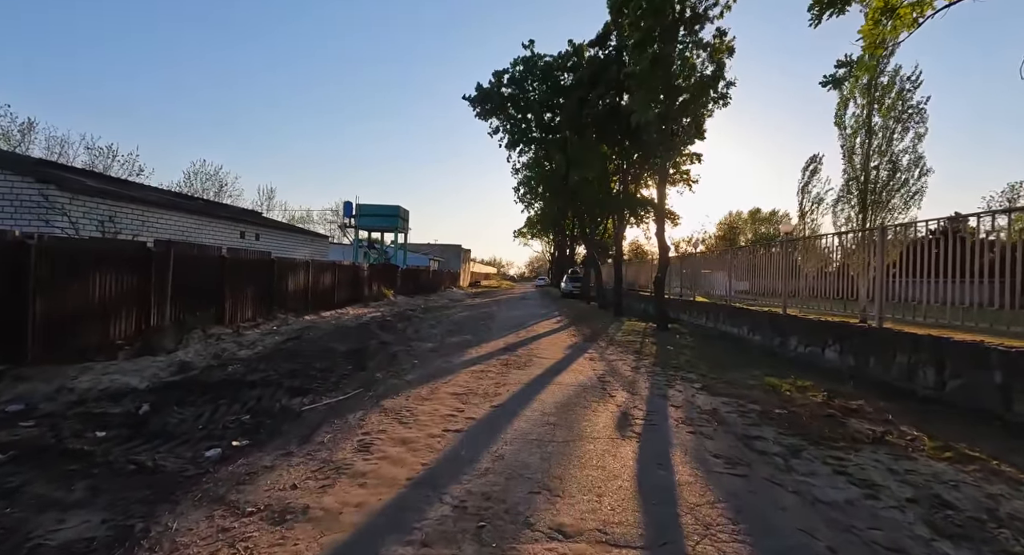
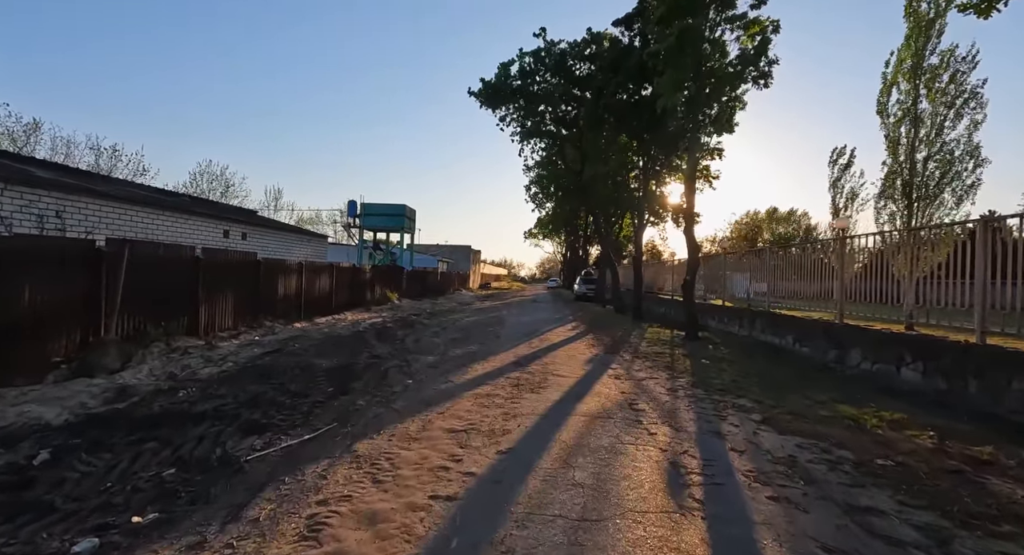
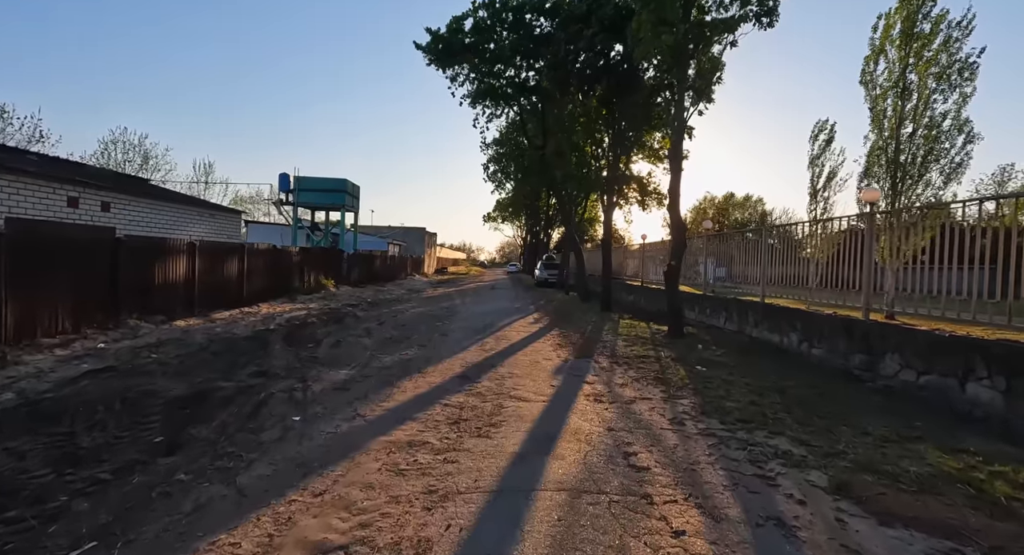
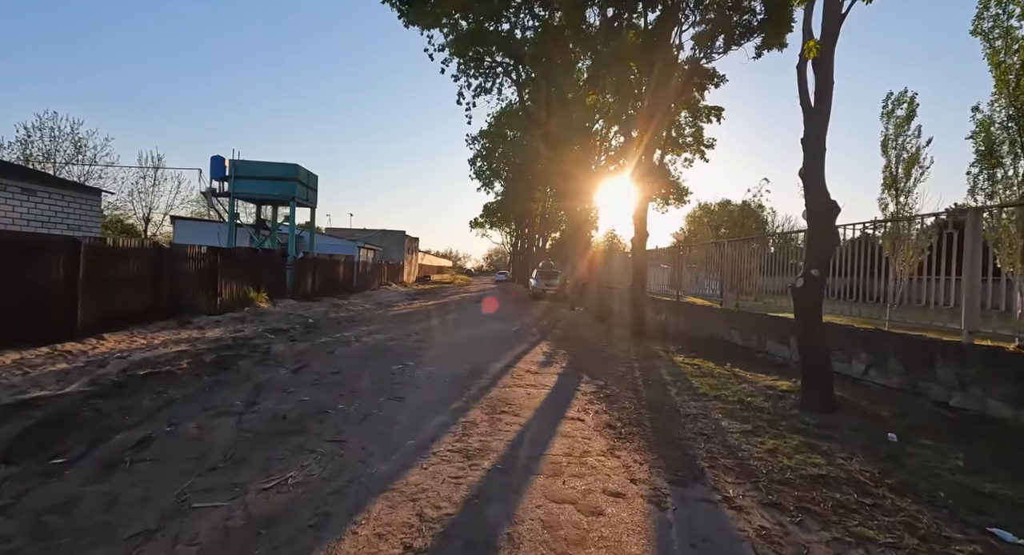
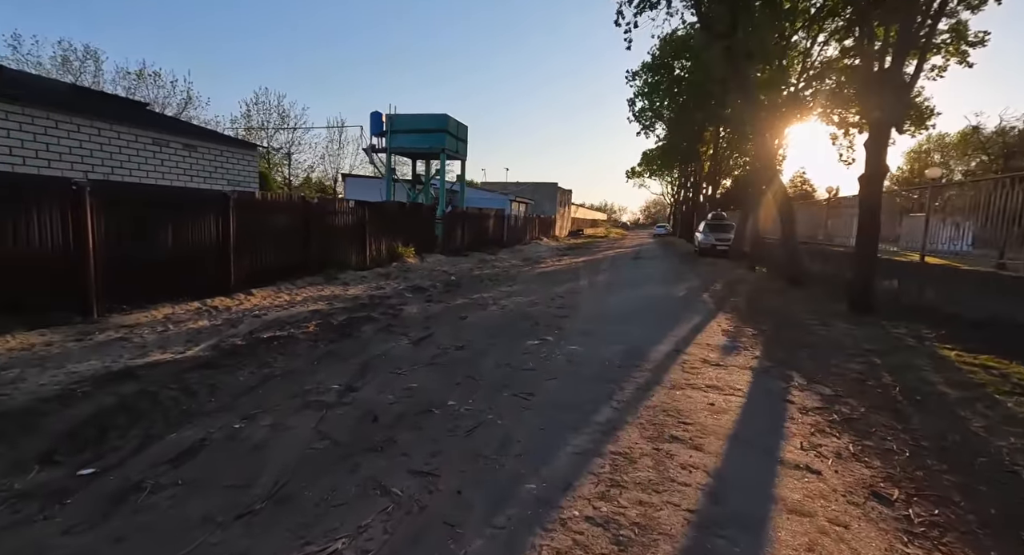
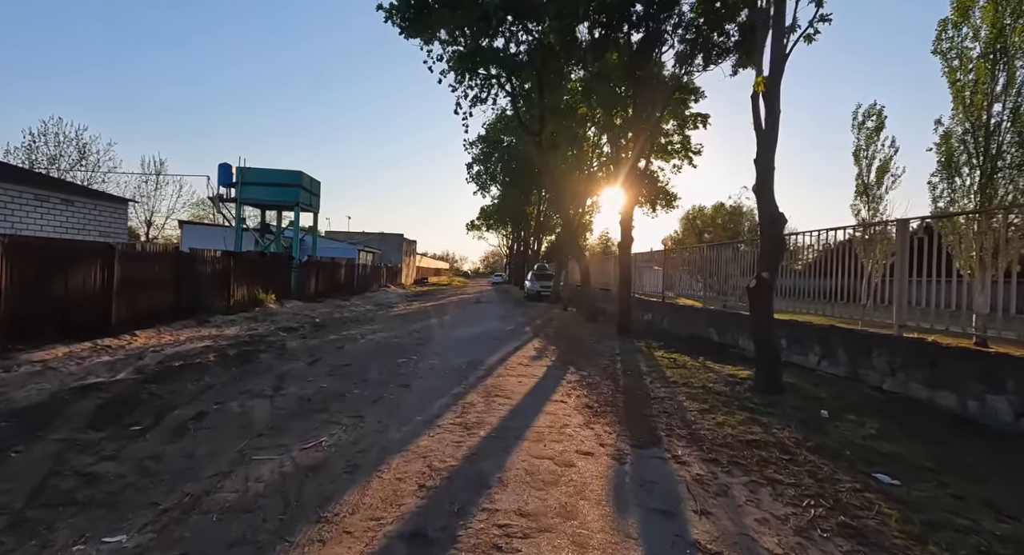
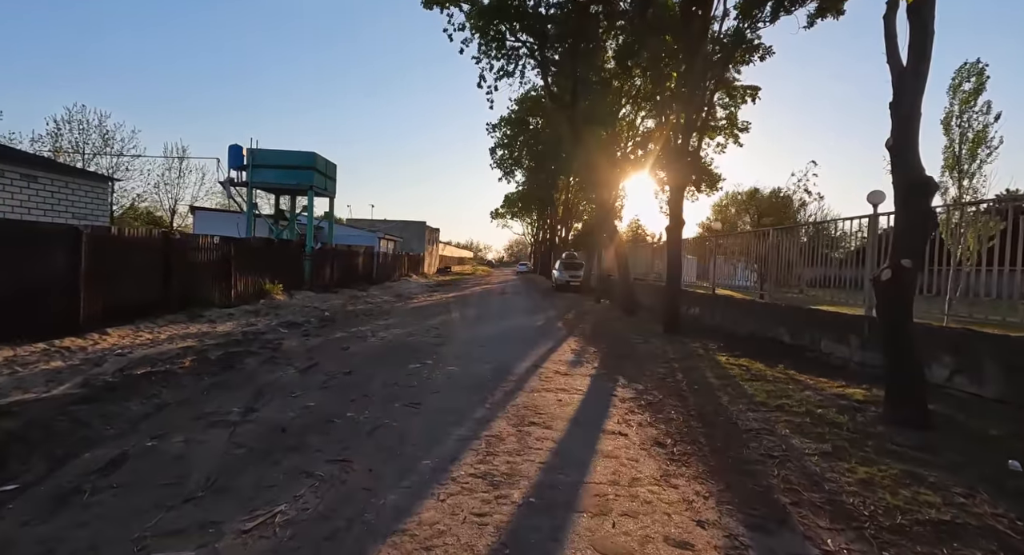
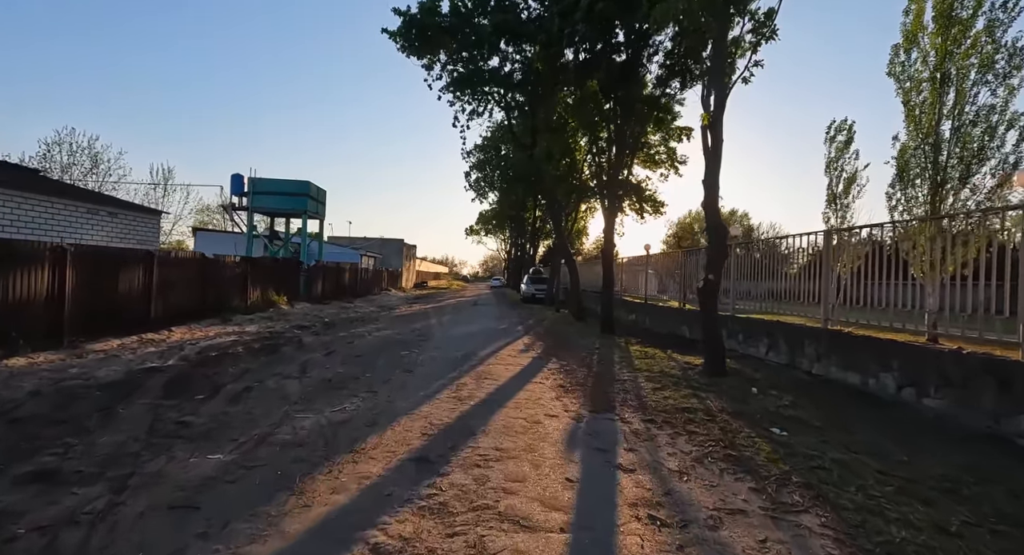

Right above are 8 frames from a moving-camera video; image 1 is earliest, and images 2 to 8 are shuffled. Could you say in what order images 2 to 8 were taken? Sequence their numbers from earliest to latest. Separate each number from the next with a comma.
2, 3, 8, 6, 4, 7, 5
